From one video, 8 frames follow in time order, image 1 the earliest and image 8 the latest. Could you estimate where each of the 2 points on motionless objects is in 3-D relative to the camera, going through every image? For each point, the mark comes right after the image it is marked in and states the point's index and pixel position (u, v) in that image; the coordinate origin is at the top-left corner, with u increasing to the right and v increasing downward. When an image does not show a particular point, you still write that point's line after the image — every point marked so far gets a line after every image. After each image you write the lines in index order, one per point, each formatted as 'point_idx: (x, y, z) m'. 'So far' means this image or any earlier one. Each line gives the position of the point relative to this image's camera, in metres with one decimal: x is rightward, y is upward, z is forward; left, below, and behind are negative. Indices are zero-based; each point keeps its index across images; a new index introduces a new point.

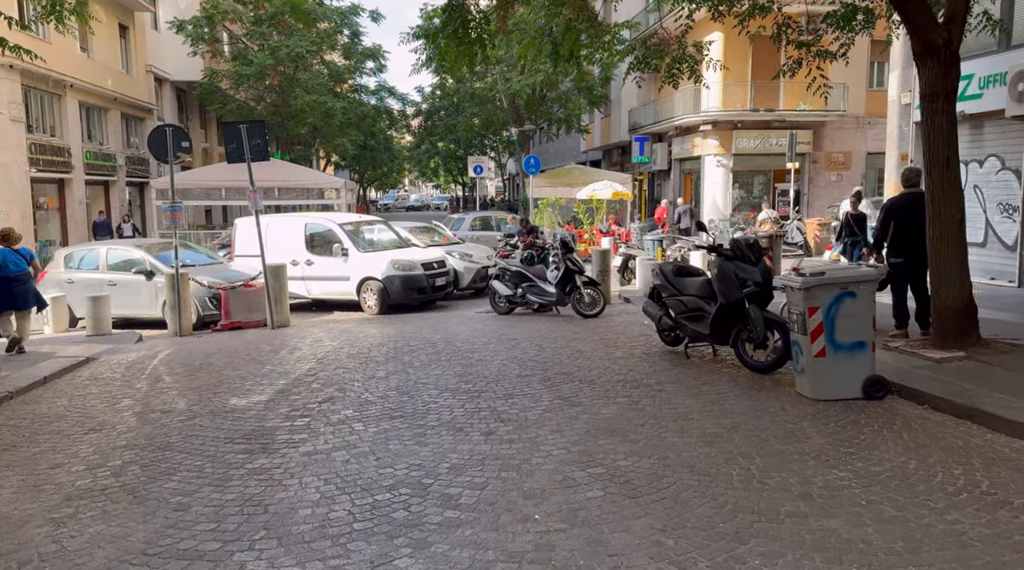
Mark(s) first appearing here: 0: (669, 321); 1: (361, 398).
0: (+1.7, -0.4, +8.6) m
1: (-1.3, -1.0, +7.2) m
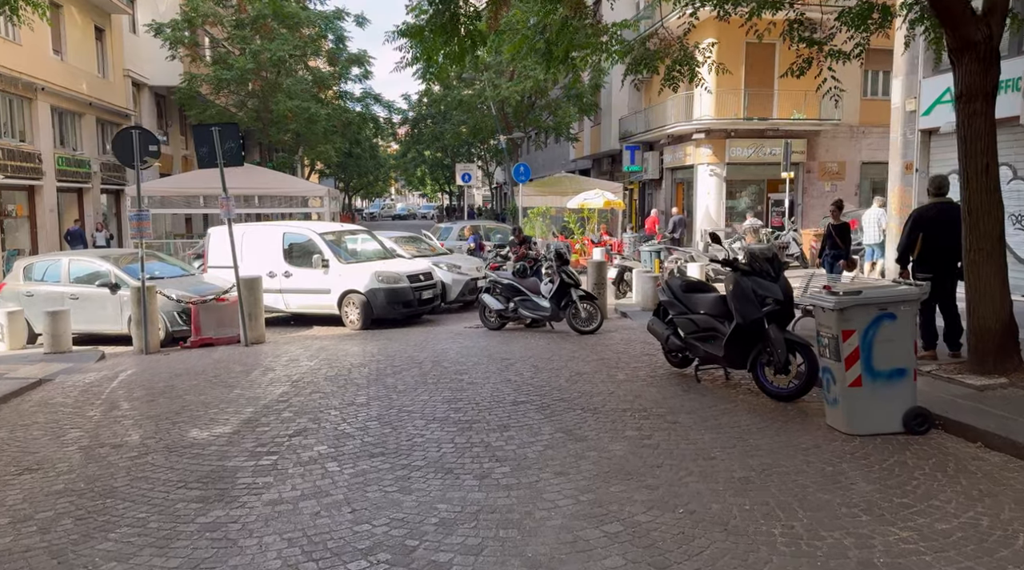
0: (+1.6, -0.5, +7.8) m
1: (-1.4, -1.1, +6.4) m
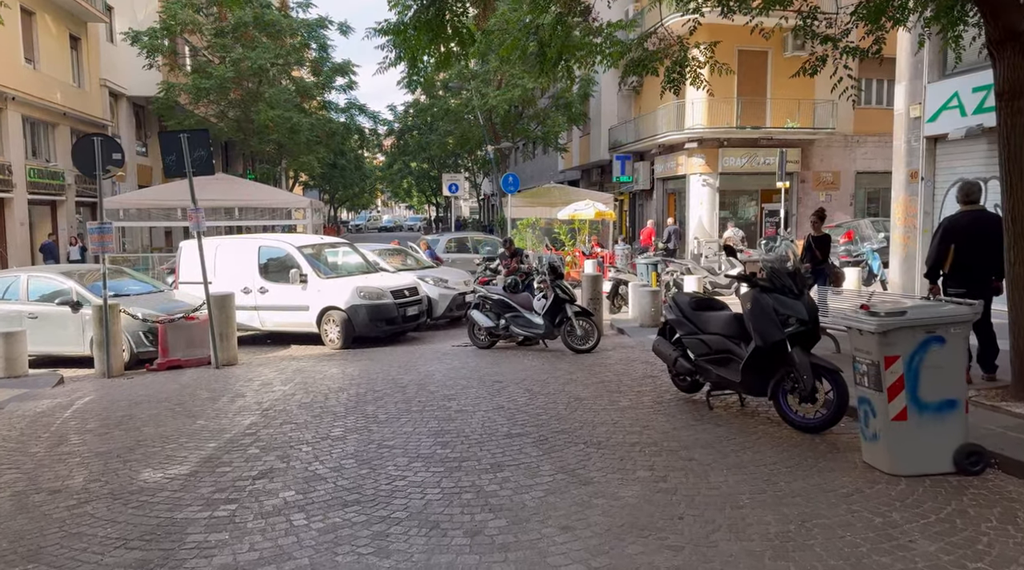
0: (+1.5, -0.7, +7.1) m
1: (-1.4, -1.3, +5.6) m
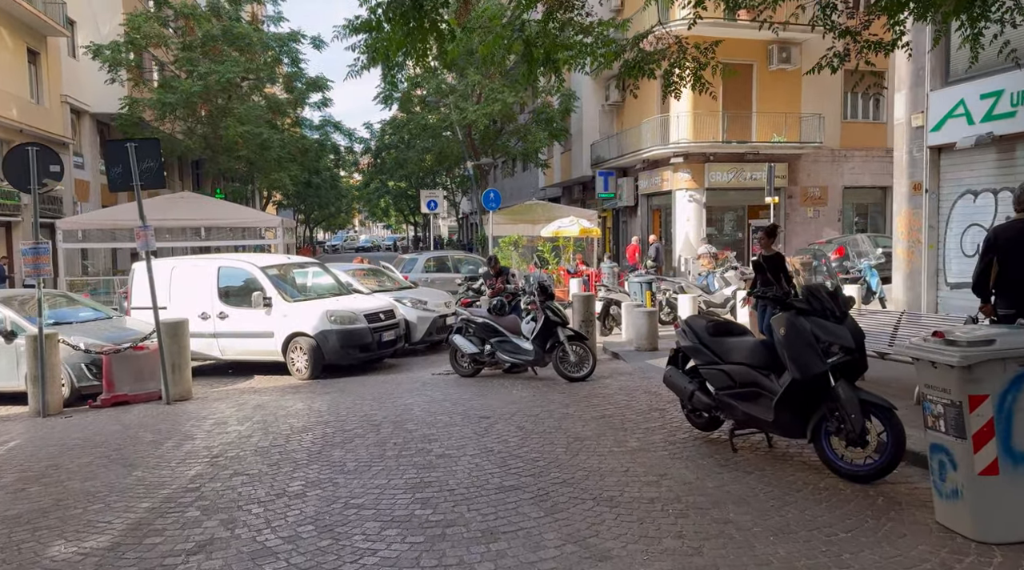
0: (+1.5, -0.9, +6.2) m
1: (-1.4, -1.5, +4.6) m
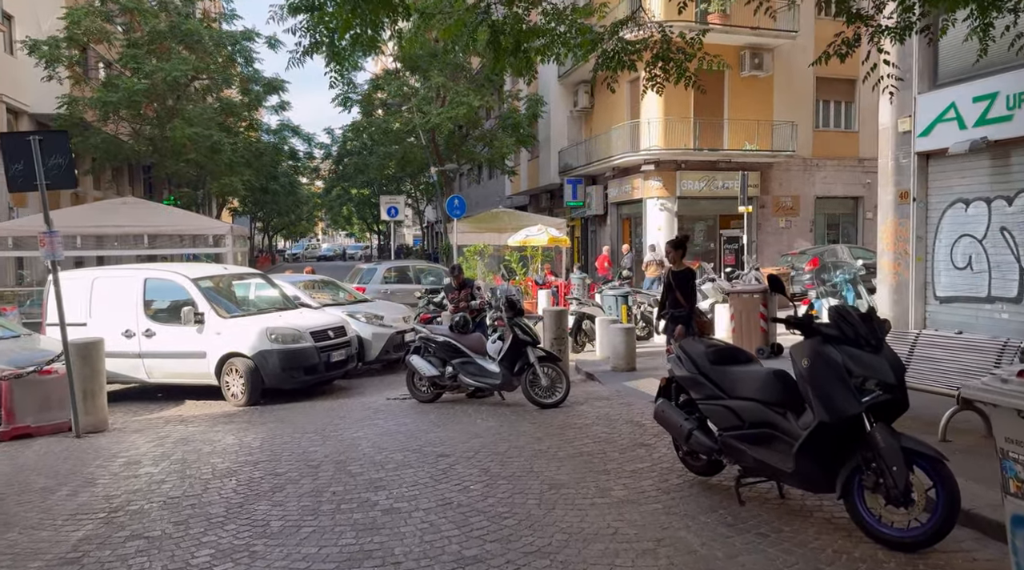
0: (+1.2, -1.0, +5.1) m
1: (-1.6, -1.5, +3.4) m
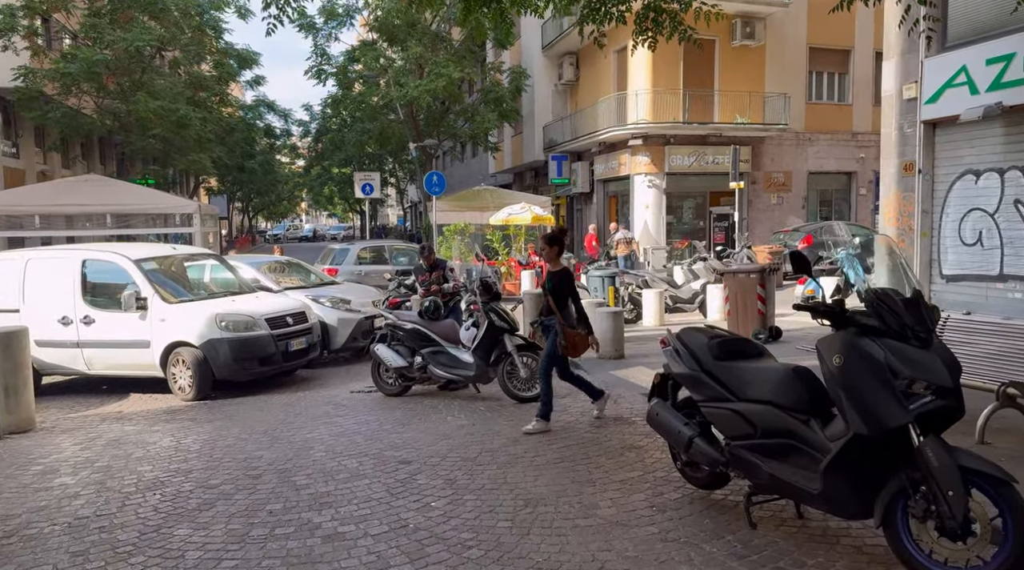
0: (+1.0, -0.9, +4.3) m
1: (-1.8, -1.5, +2.5) m
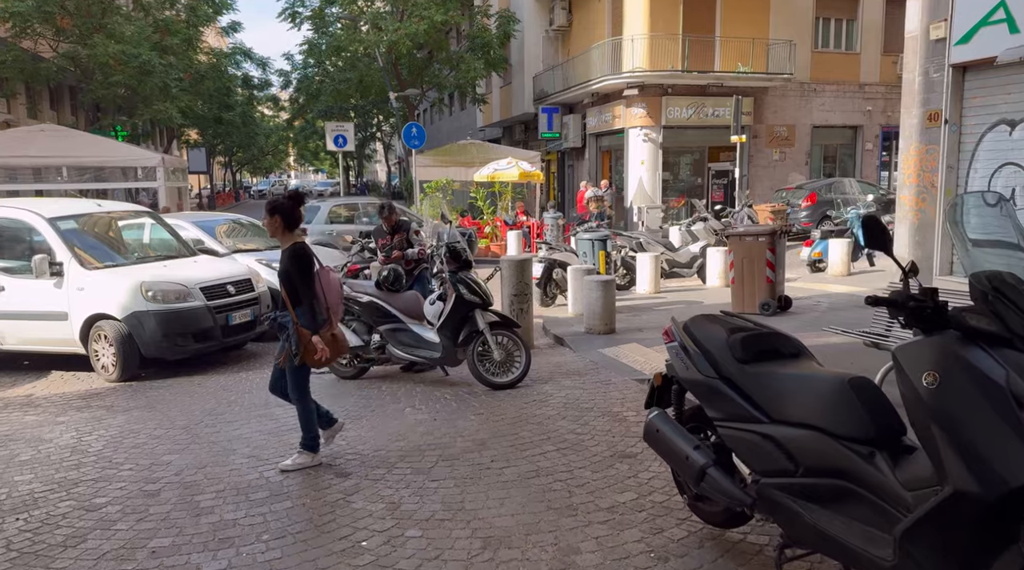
0: (+0.8, -0.8, +3.2) m
1: (-1.9, -1.5, +1.4) m
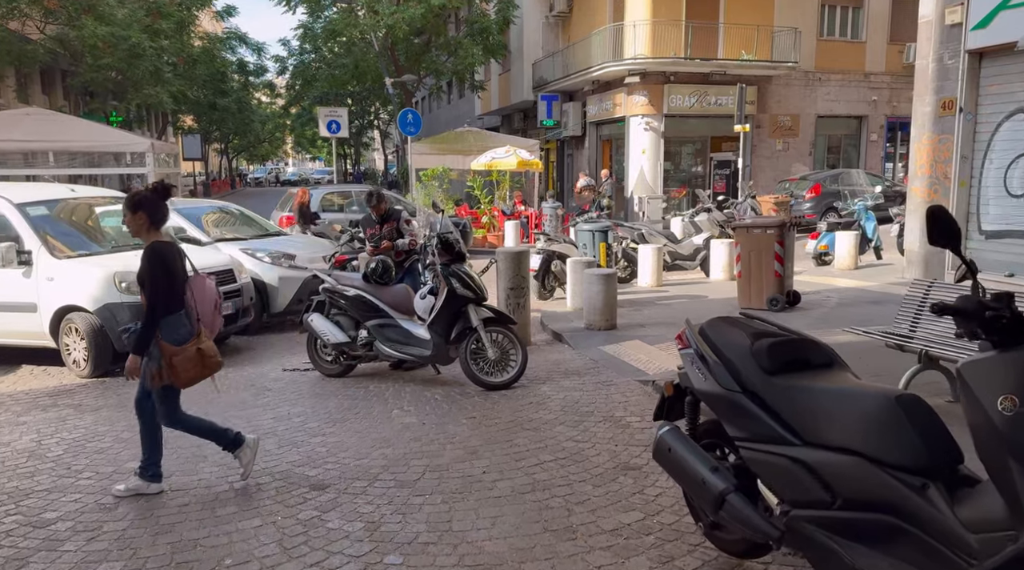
0: (+0.8, -0.8, +2.8) m
1: (-2.0, -1.5, +1.0) m
